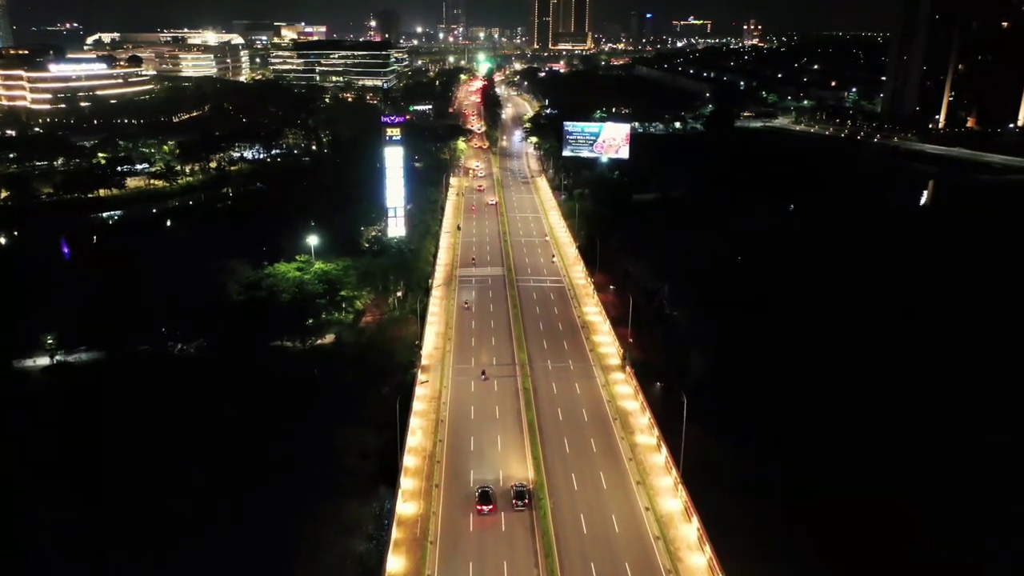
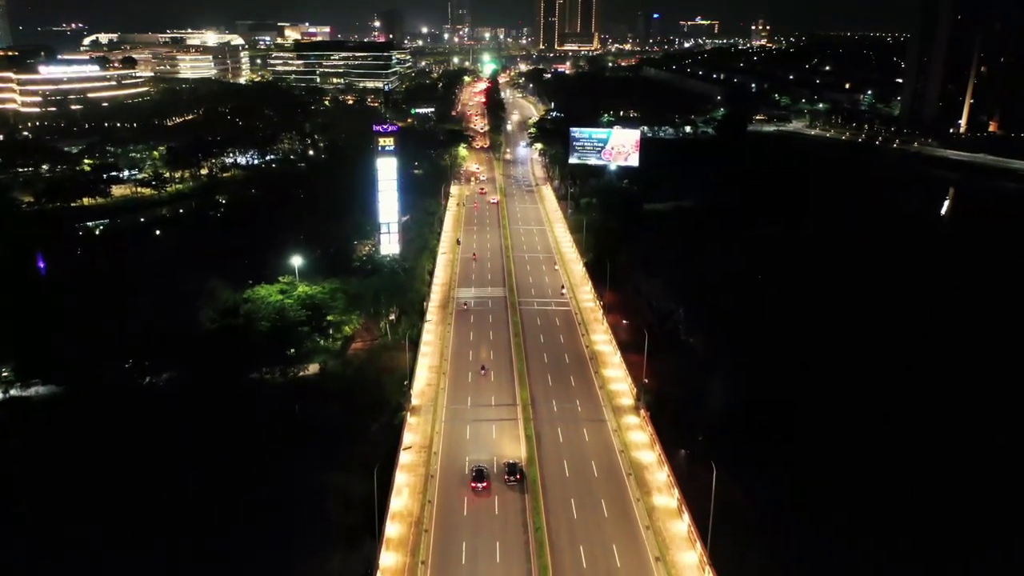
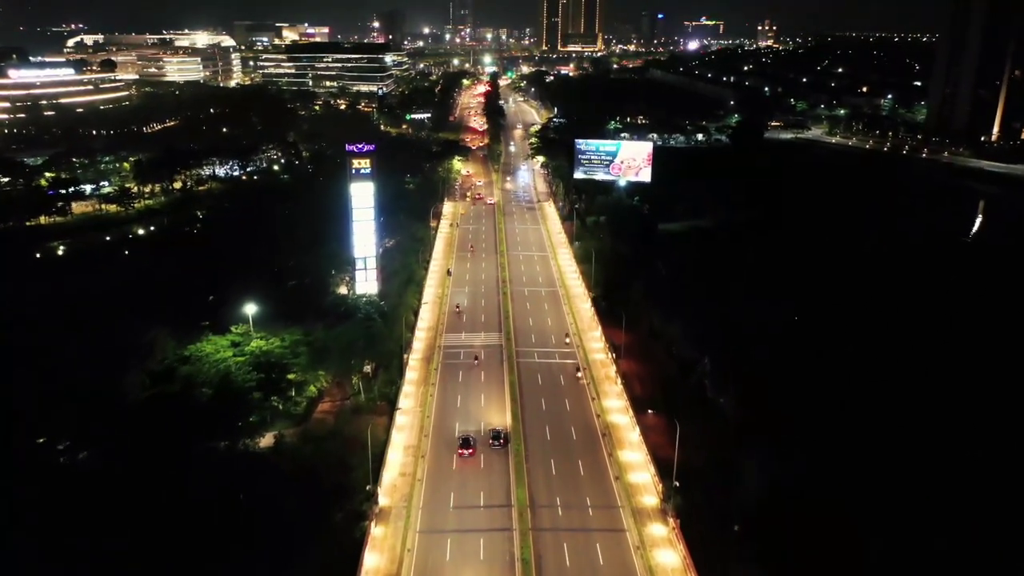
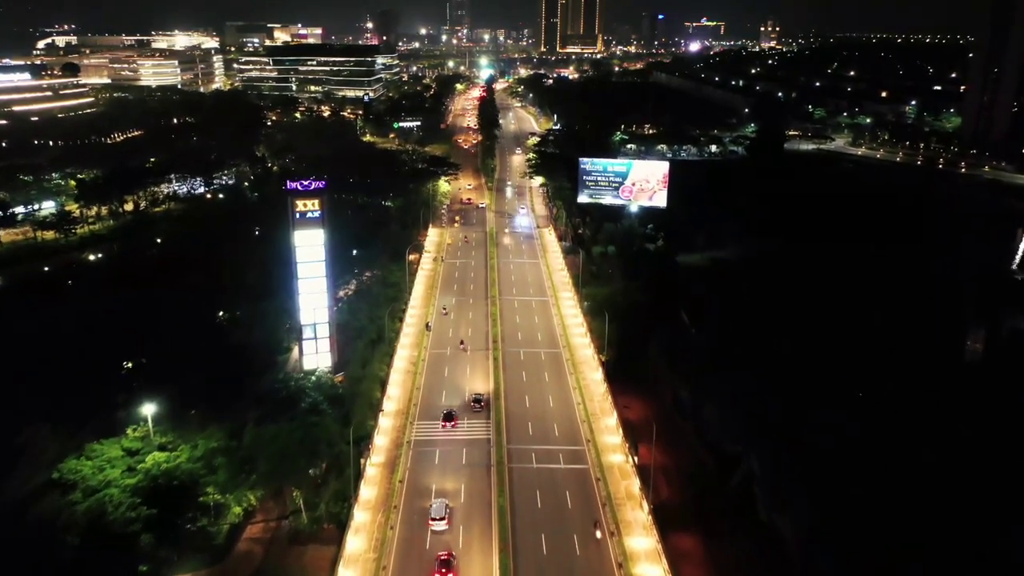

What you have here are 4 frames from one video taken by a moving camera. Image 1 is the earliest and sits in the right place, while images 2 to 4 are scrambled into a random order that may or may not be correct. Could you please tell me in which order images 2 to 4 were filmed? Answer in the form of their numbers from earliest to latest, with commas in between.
2, 3, 4
